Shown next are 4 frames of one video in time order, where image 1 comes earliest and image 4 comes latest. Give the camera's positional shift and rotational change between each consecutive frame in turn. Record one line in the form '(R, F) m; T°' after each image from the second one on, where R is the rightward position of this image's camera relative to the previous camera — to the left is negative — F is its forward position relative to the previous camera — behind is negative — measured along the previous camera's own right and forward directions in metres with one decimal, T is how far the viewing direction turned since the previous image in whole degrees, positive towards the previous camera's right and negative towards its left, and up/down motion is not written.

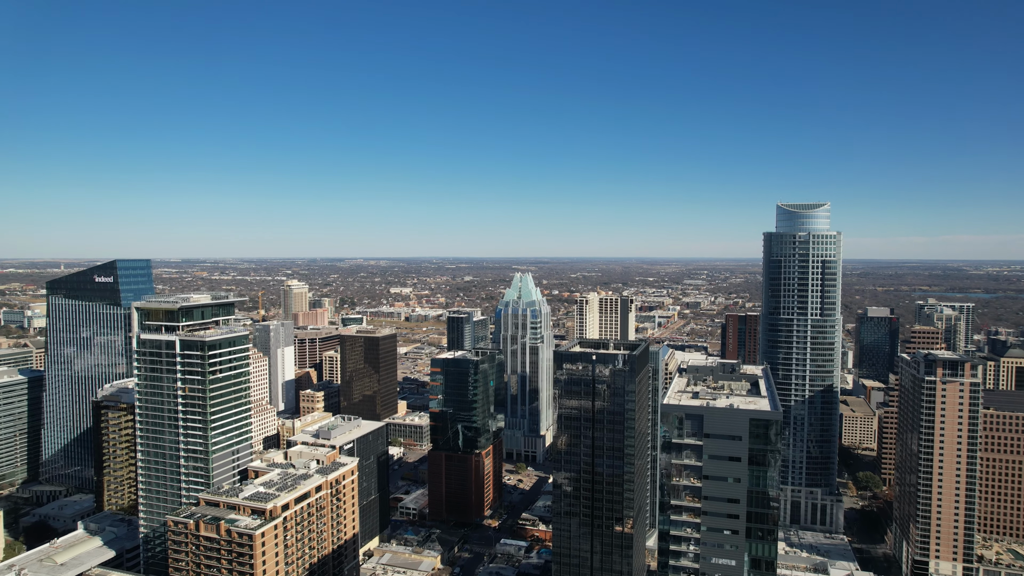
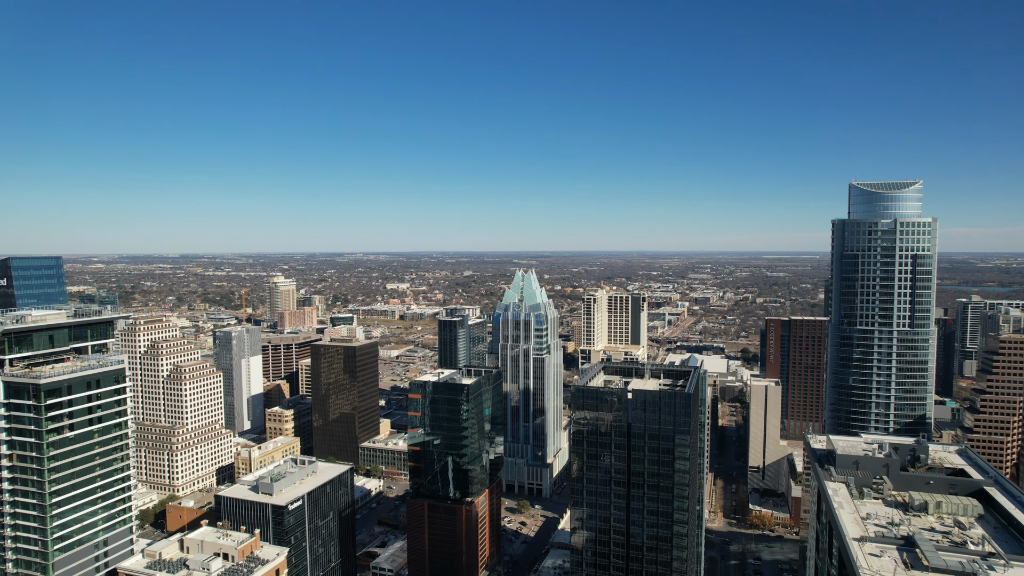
(0.0, +9.9) m; 0°
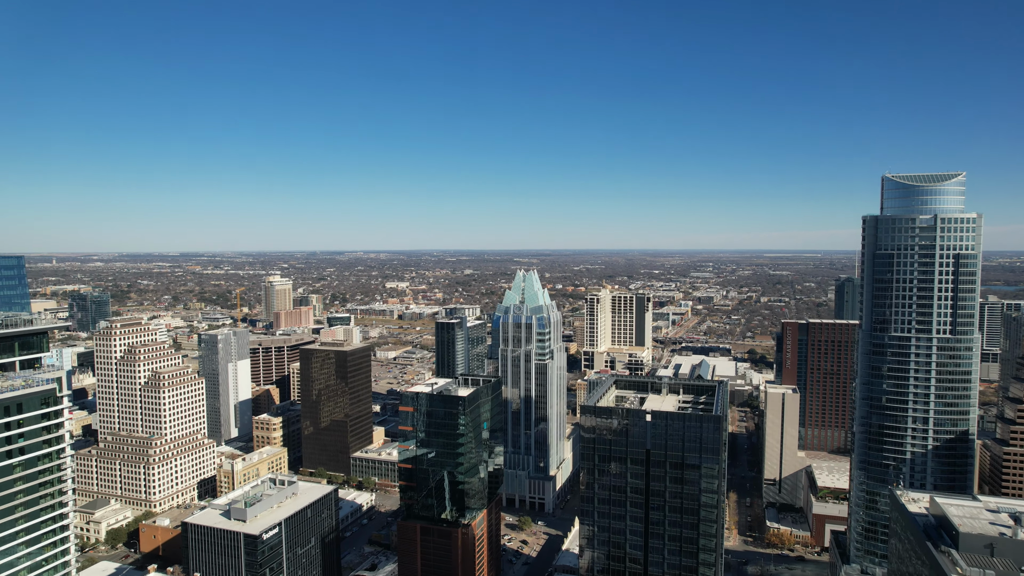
(0.0, +3.2) m; 0°
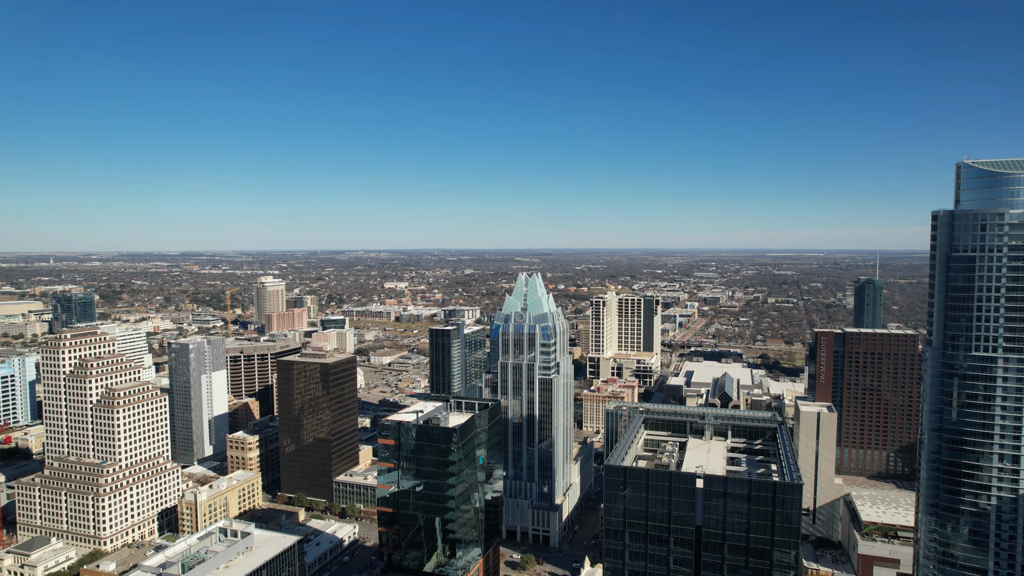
(0.0, +5.5) m; 0°
